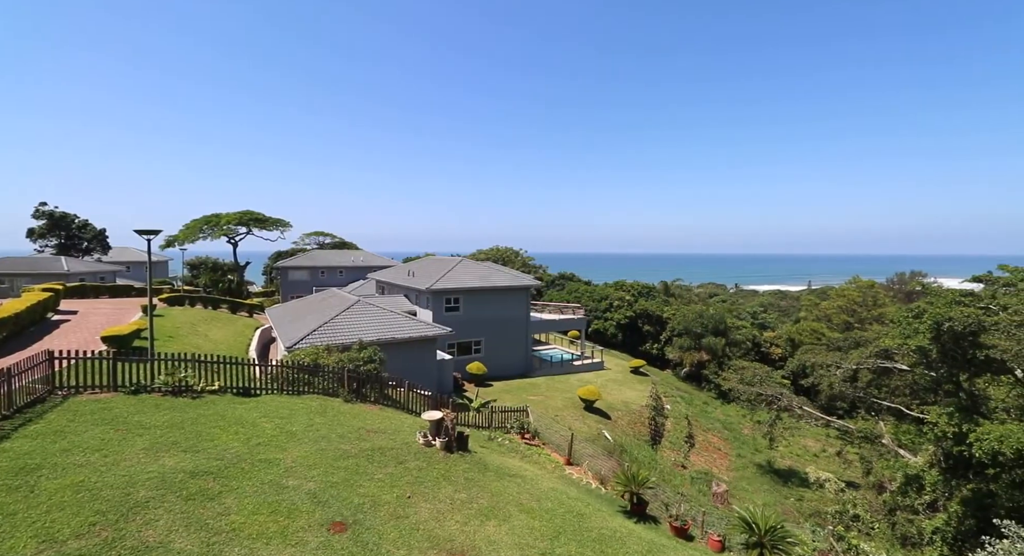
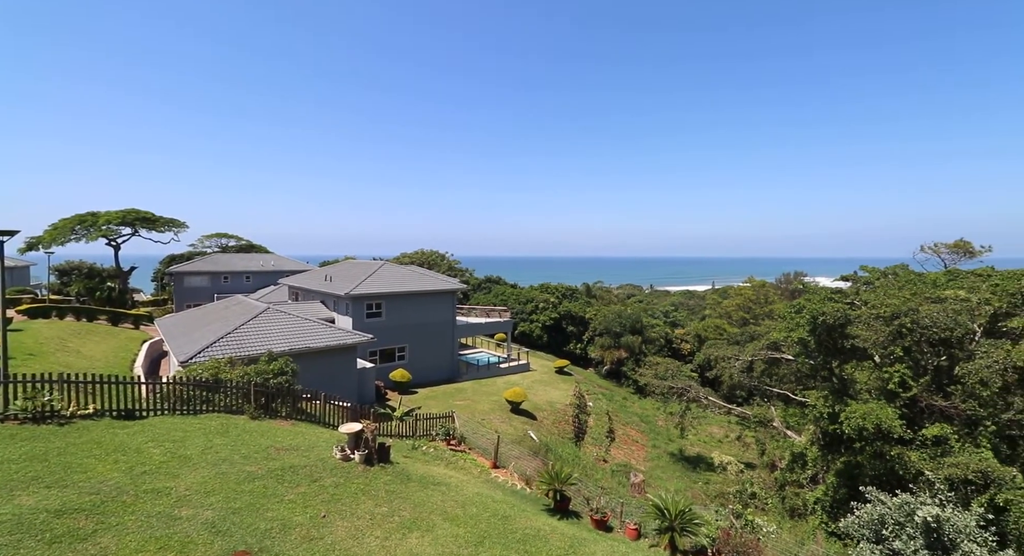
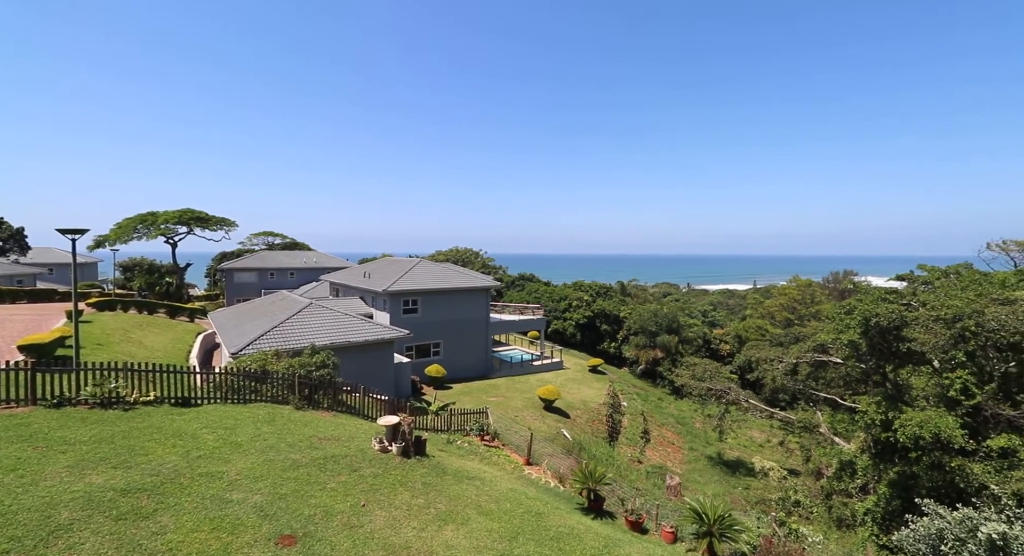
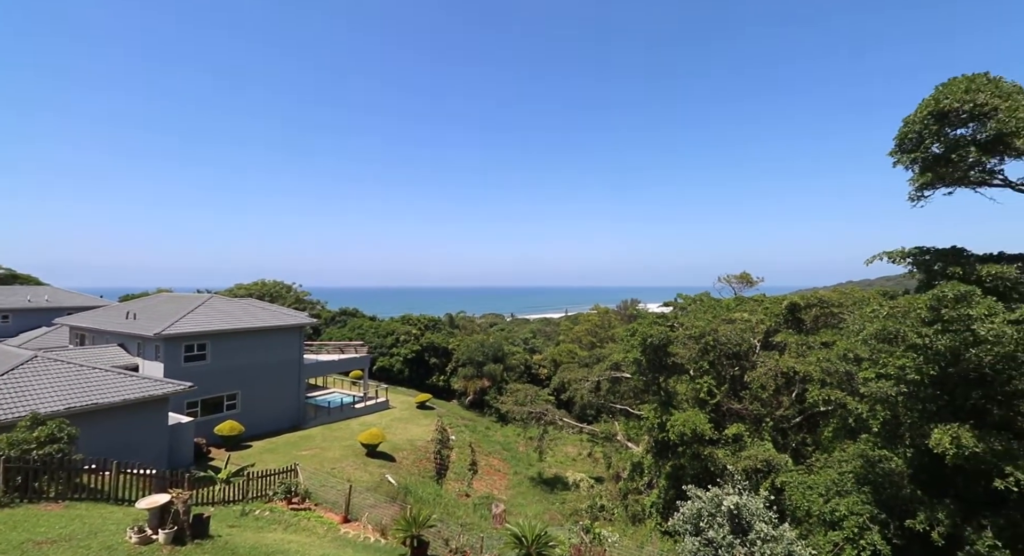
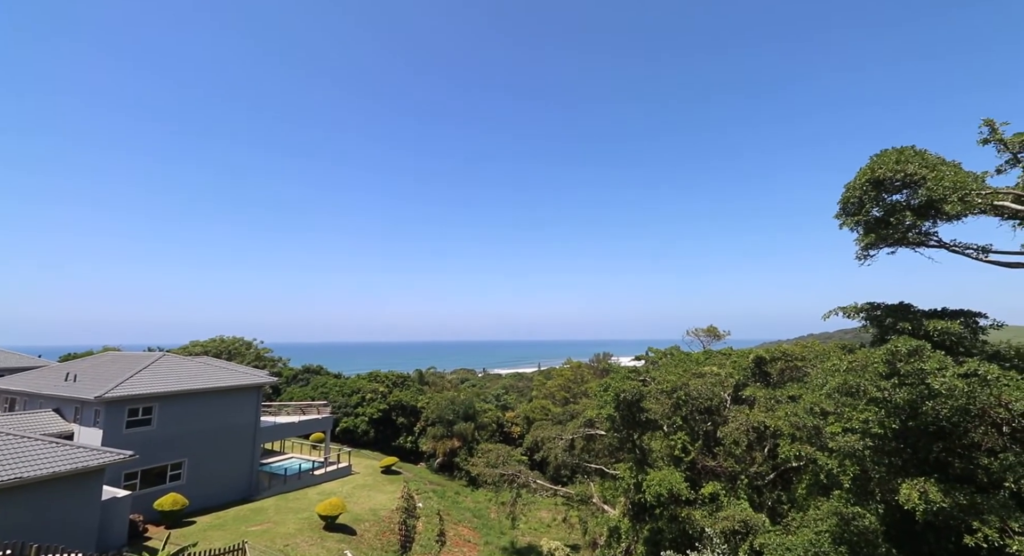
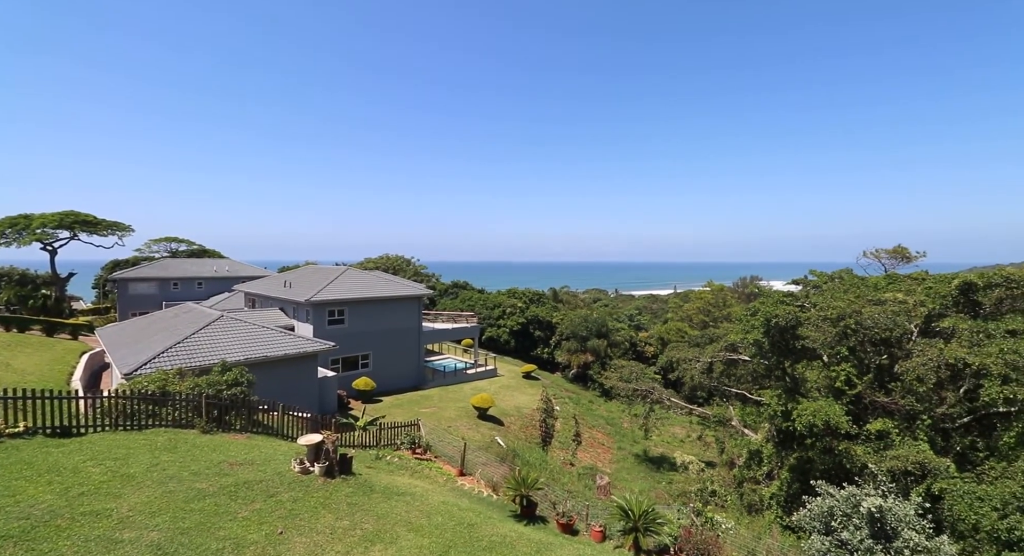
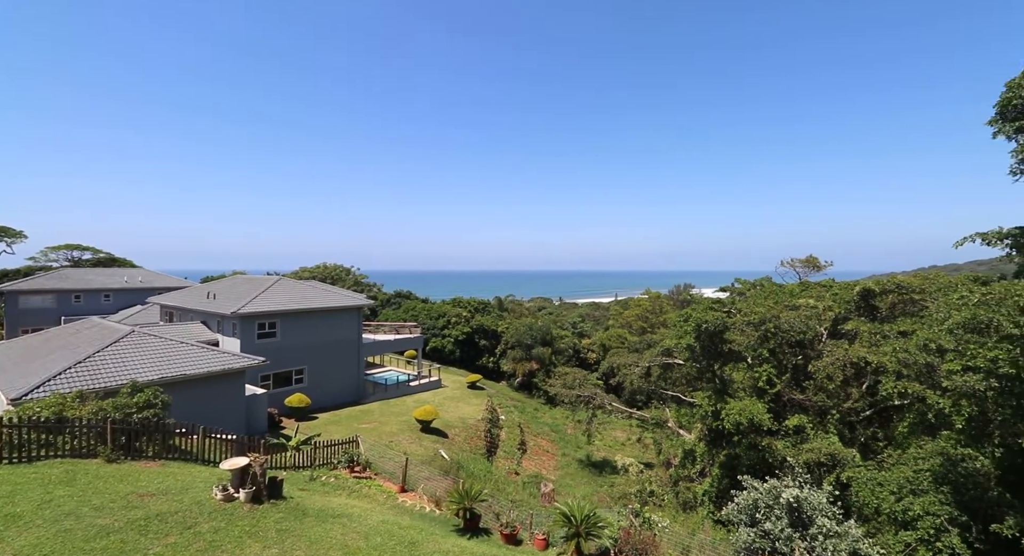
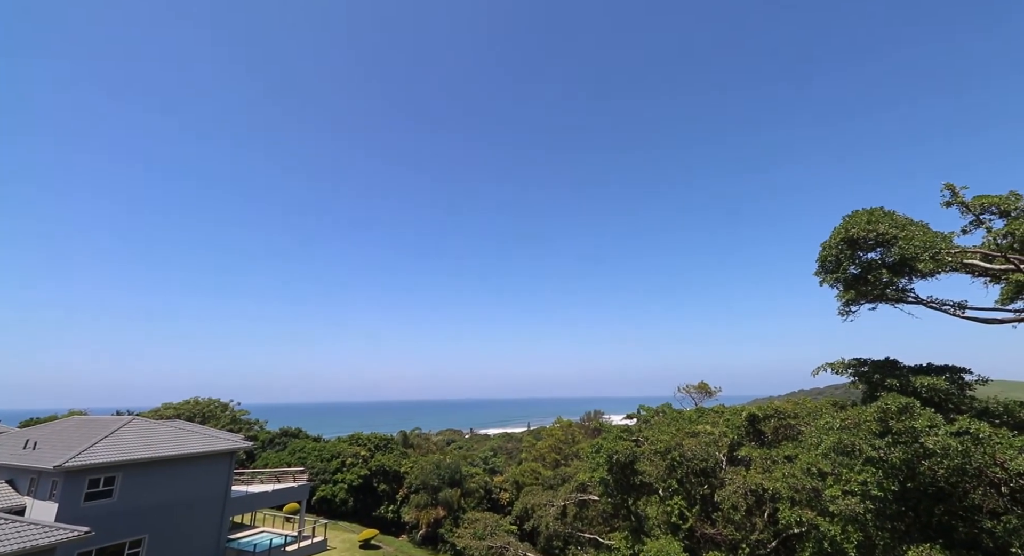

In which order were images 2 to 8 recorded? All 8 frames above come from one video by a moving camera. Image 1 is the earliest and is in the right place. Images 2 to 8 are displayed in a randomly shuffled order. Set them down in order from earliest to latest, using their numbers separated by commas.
3, 2, 6, 7, 4, 5, 8
